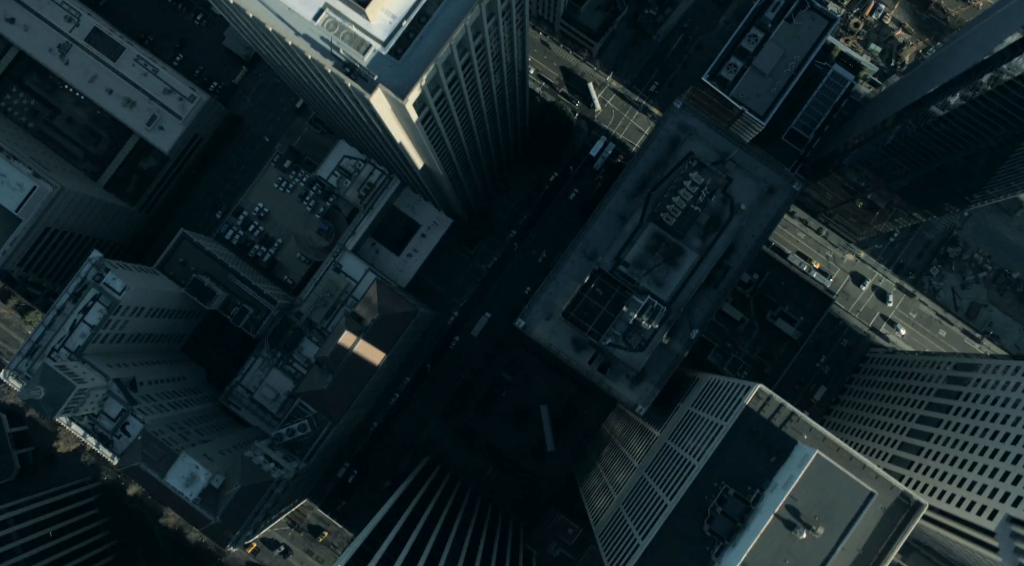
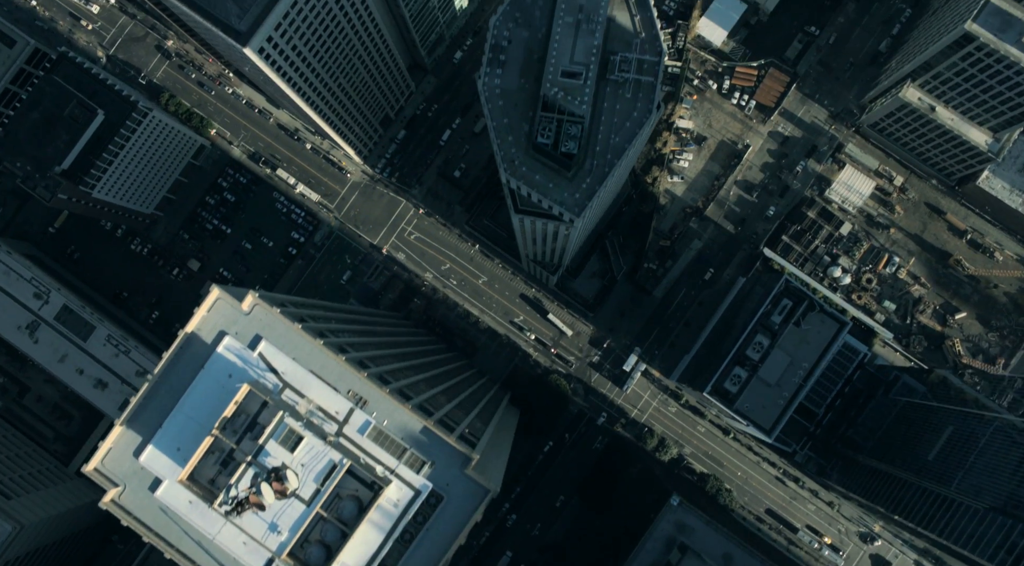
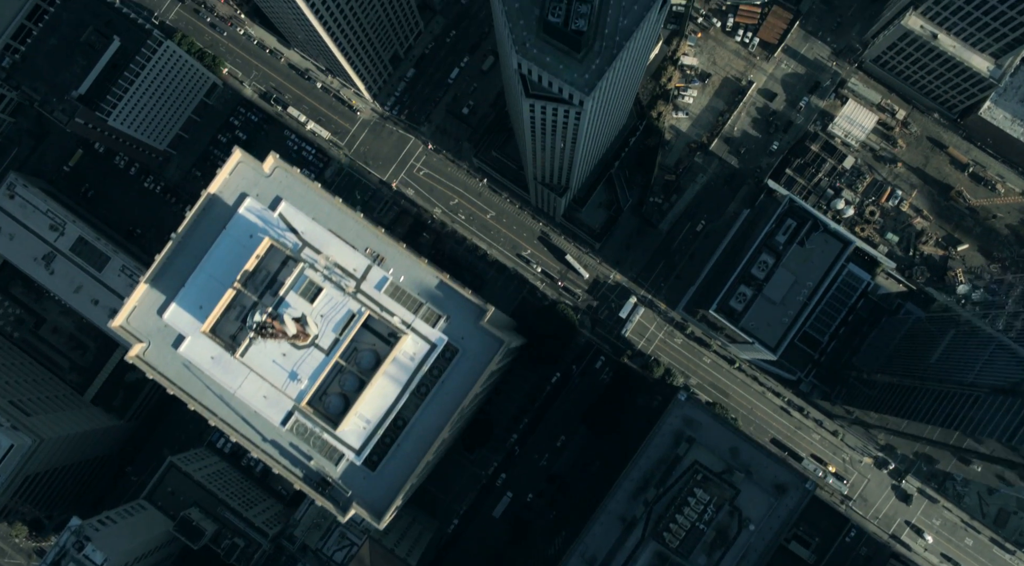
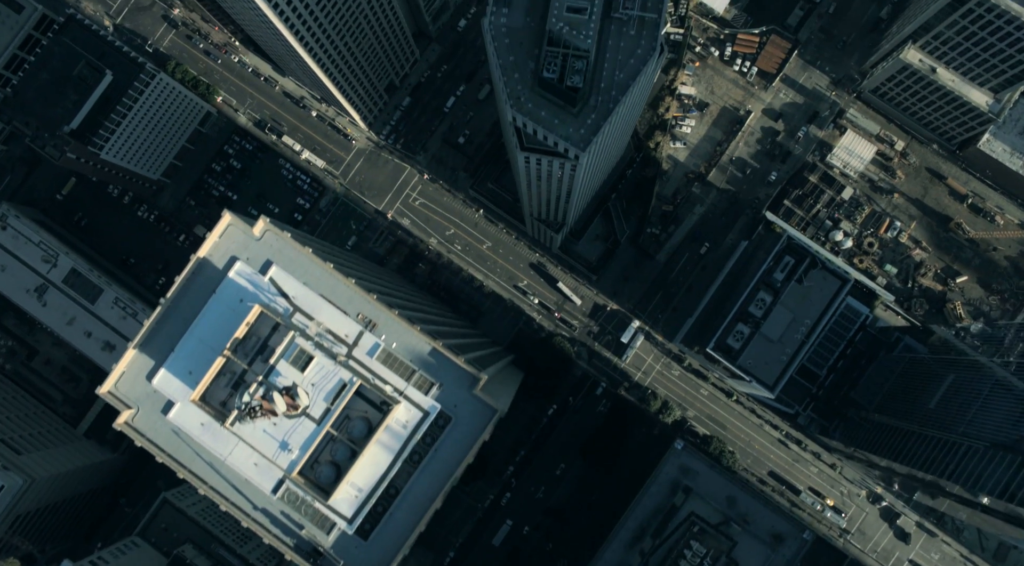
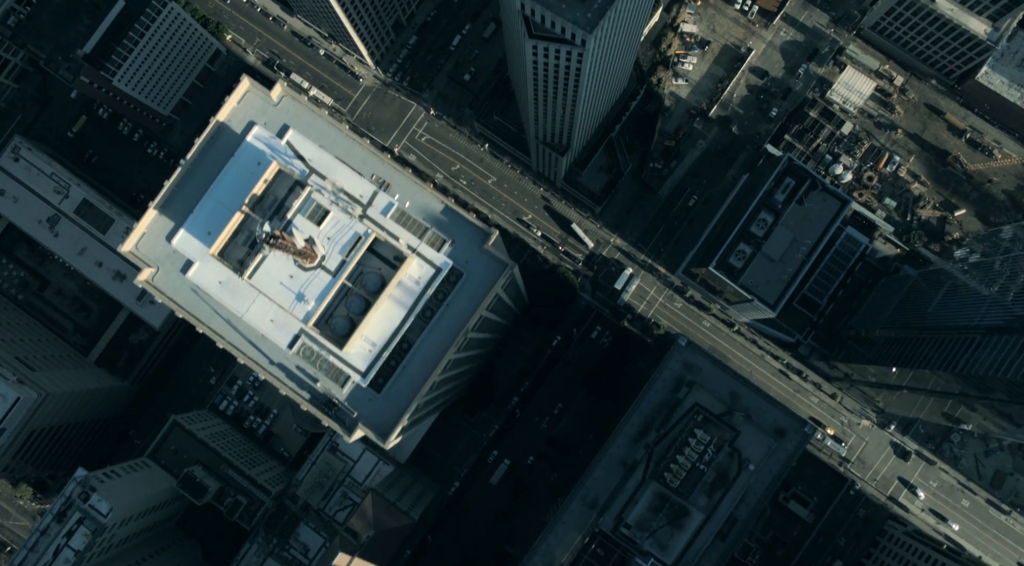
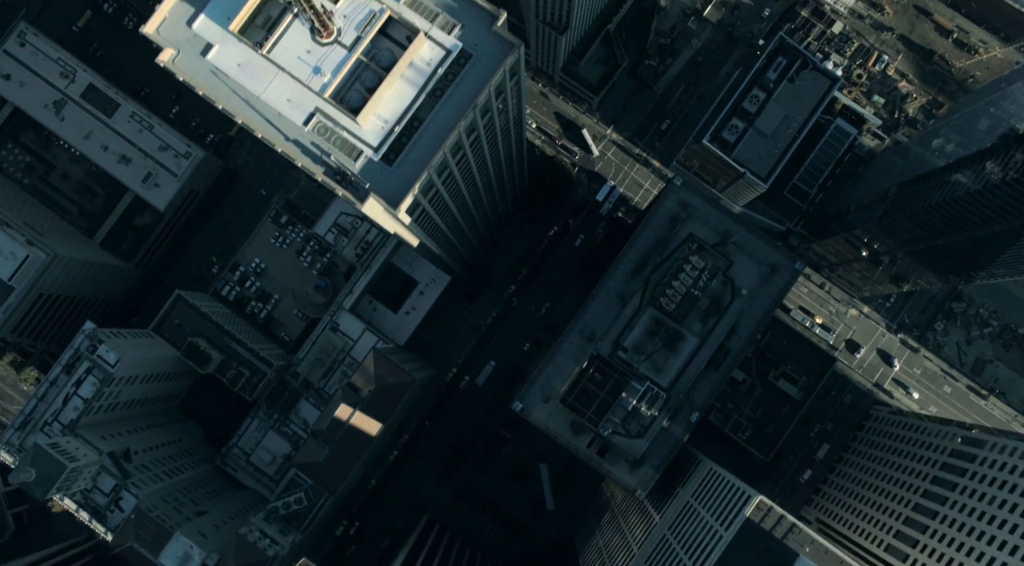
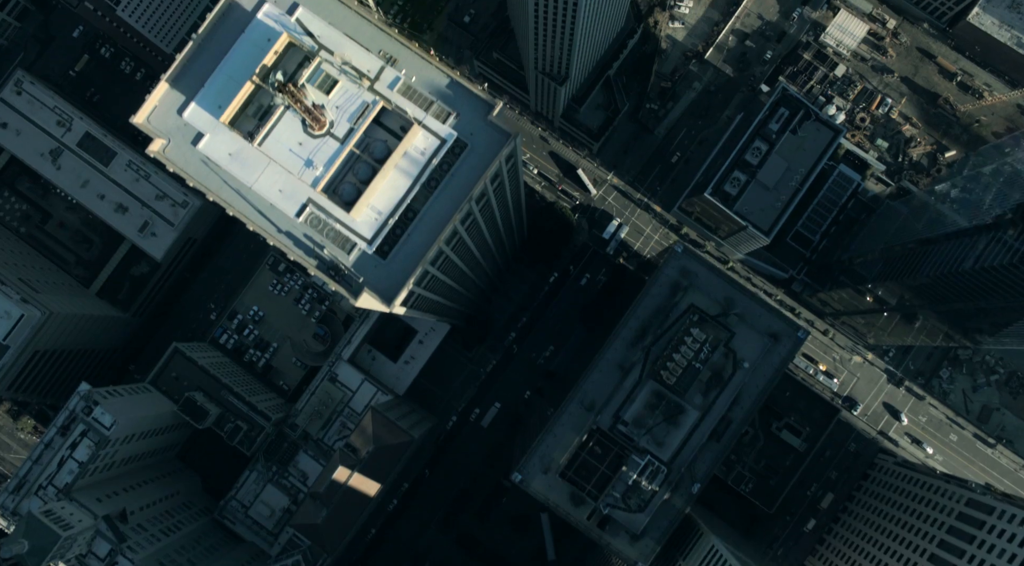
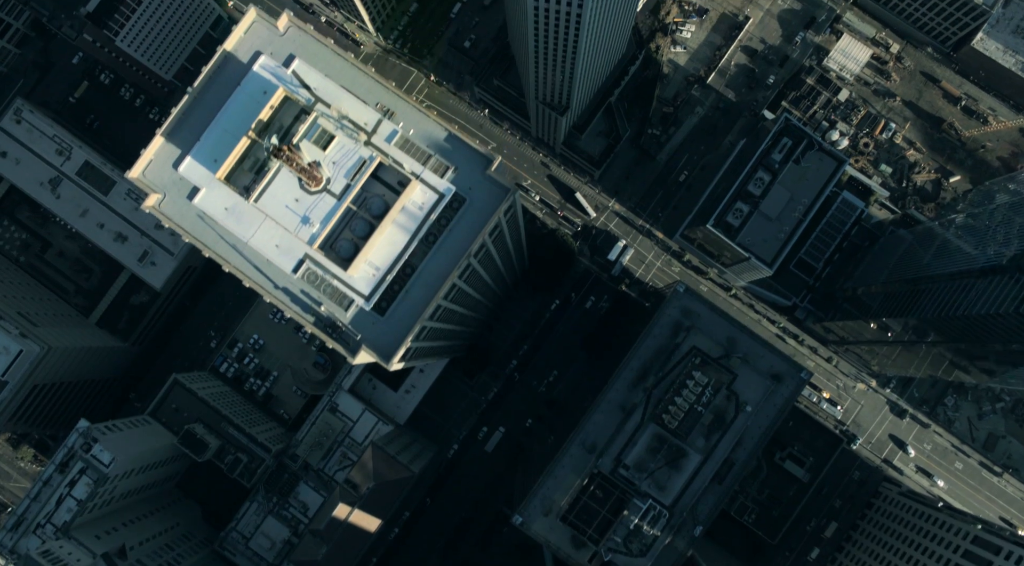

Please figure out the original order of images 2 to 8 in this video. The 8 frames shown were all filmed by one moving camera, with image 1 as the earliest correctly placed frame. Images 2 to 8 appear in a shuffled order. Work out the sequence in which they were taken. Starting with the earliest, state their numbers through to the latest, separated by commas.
6, 7, 8, 5, 3, 4, 2
